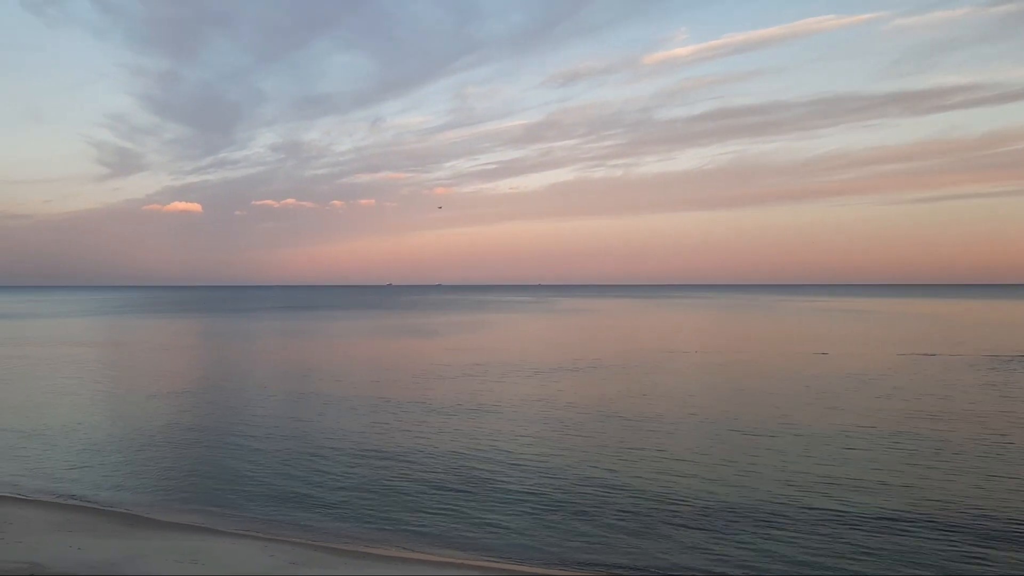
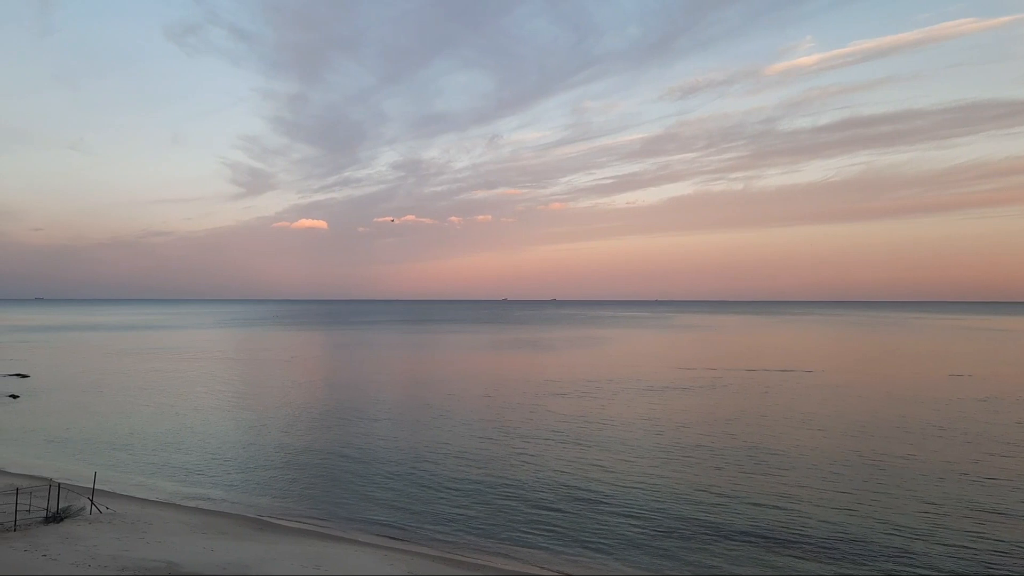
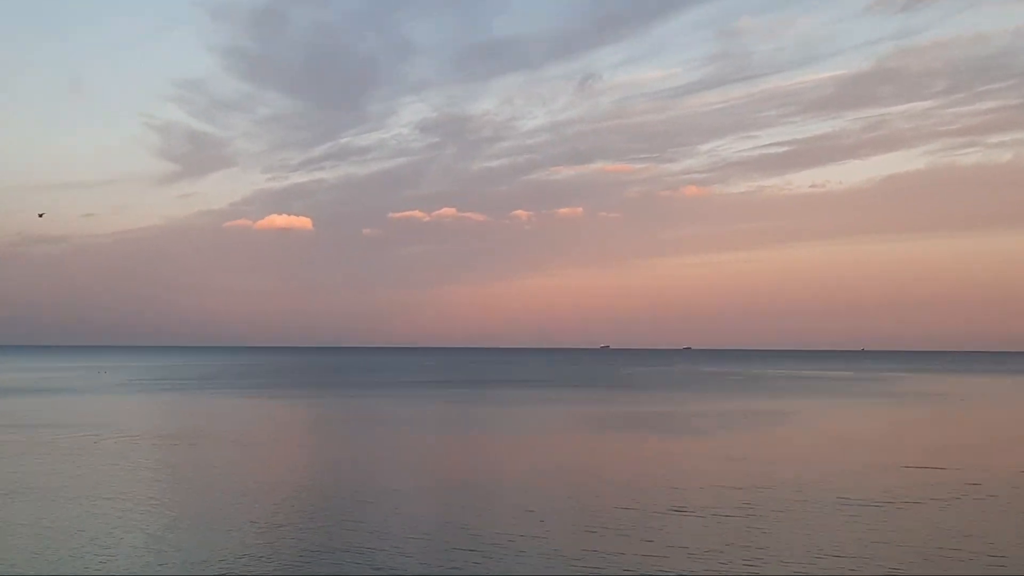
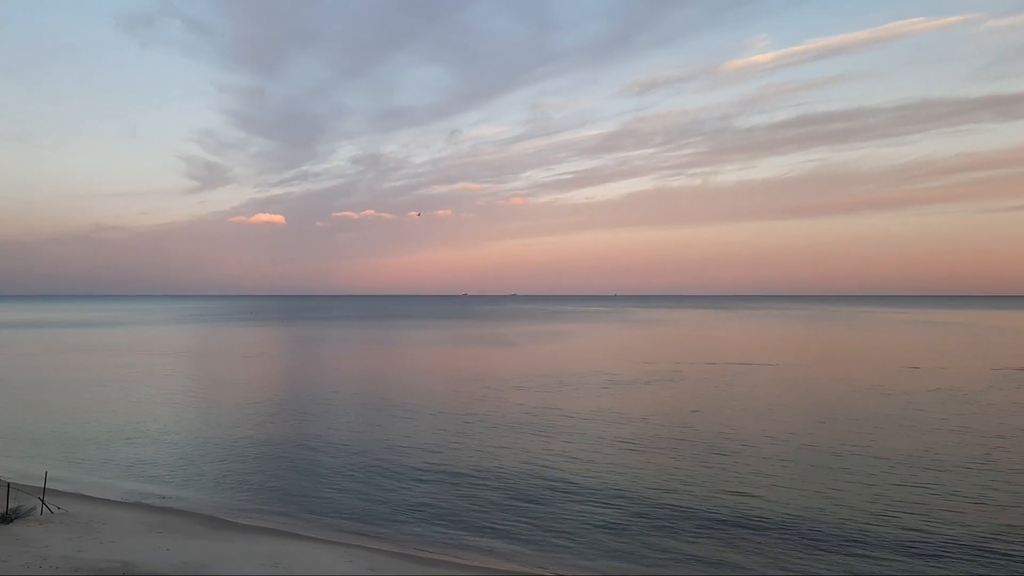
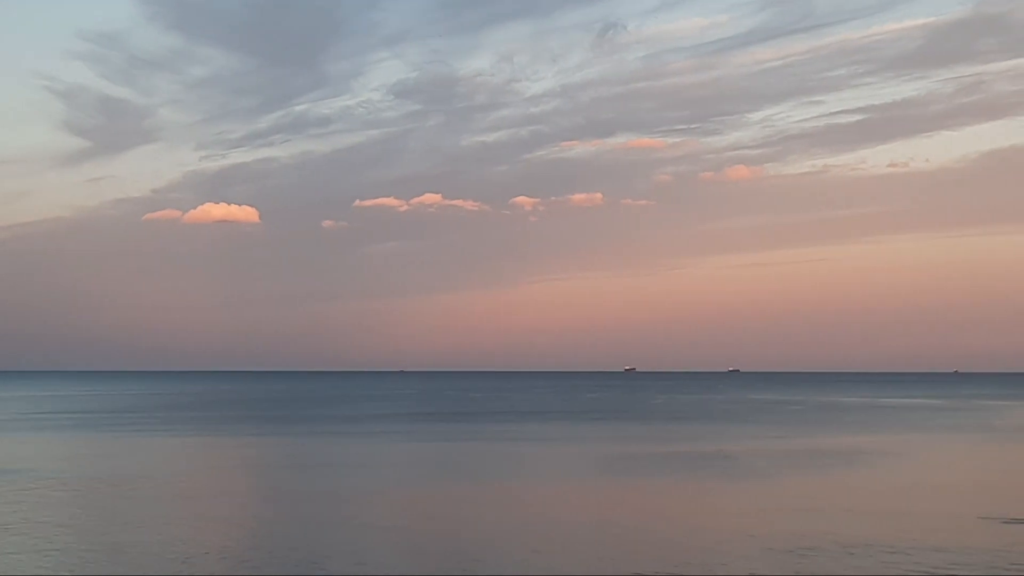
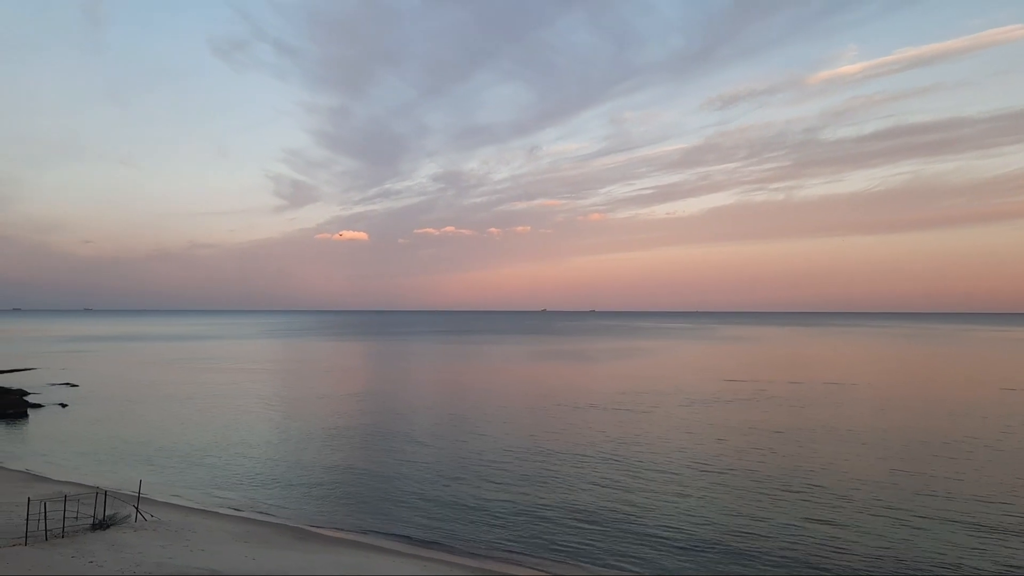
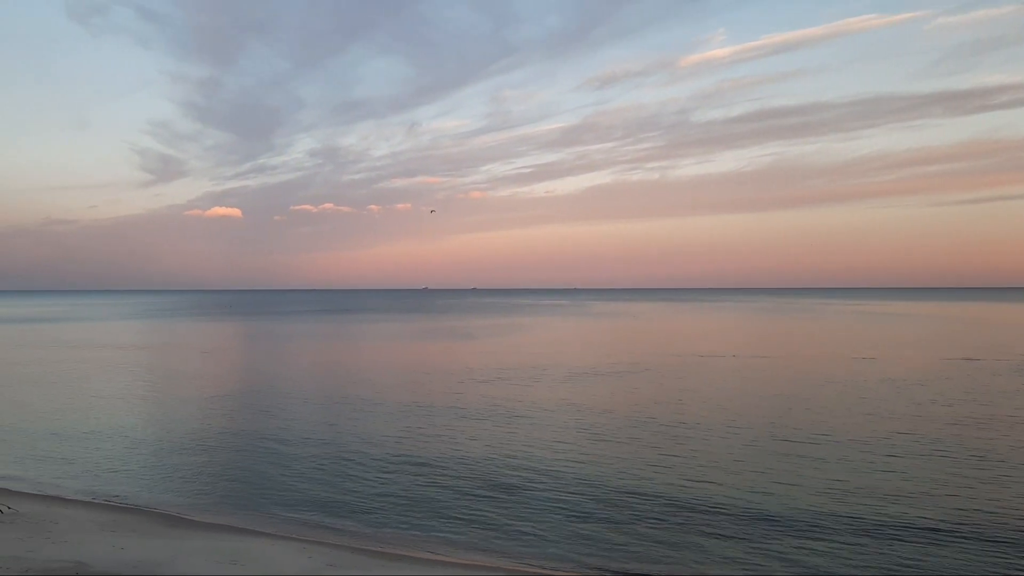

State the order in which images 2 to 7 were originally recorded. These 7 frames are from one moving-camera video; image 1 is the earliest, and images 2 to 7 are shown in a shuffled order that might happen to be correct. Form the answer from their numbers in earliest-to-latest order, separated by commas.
7, 4, 2, 6, 3, 5
